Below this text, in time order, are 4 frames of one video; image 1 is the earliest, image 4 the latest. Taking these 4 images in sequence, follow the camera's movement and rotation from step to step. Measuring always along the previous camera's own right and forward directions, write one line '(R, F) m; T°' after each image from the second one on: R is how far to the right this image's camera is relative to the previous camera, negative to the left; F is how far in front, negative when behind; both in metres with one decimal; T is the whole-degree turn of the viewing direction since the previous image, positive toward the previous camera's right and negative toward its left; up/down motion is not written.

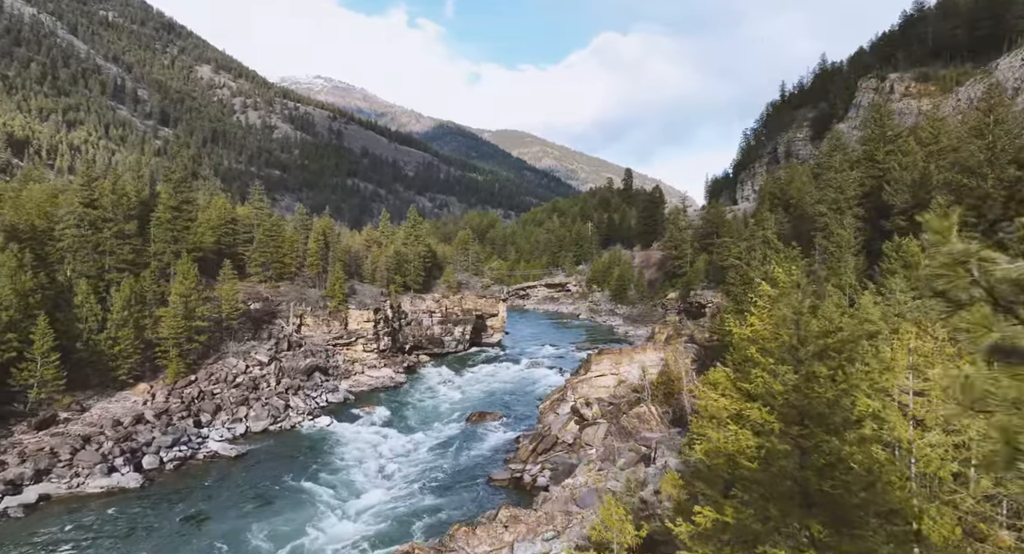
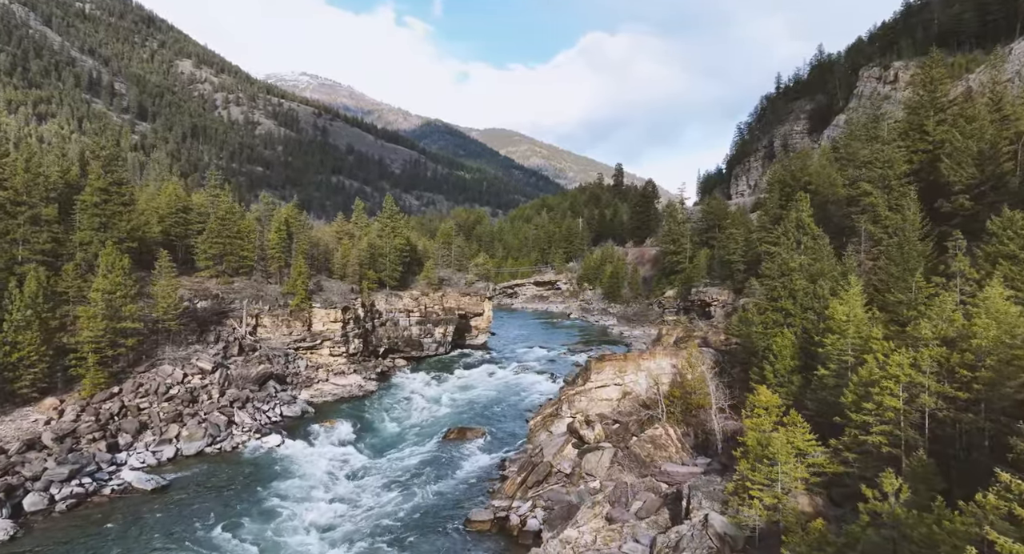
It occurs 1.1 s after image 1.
(+0.2, +6.5) m; +1°
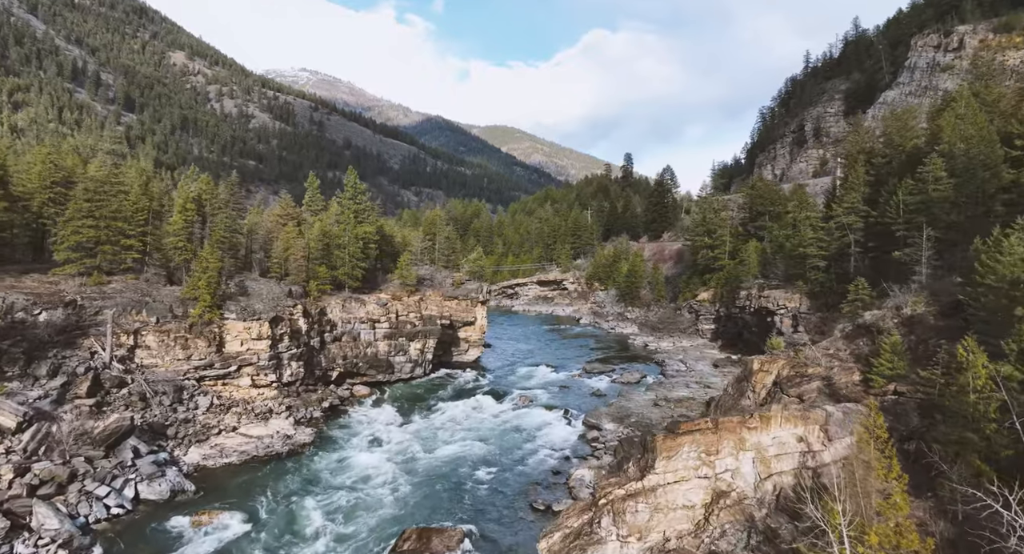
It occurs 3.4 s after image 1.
(+0.2, +16.0) m; 0°
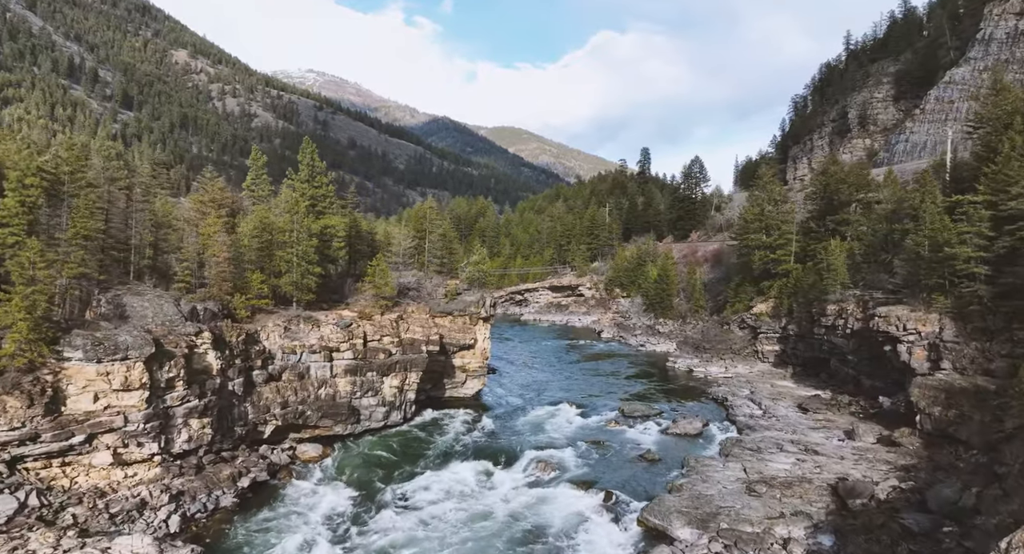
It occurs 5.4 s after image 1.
(-0.4, +14.3) m; -1°
